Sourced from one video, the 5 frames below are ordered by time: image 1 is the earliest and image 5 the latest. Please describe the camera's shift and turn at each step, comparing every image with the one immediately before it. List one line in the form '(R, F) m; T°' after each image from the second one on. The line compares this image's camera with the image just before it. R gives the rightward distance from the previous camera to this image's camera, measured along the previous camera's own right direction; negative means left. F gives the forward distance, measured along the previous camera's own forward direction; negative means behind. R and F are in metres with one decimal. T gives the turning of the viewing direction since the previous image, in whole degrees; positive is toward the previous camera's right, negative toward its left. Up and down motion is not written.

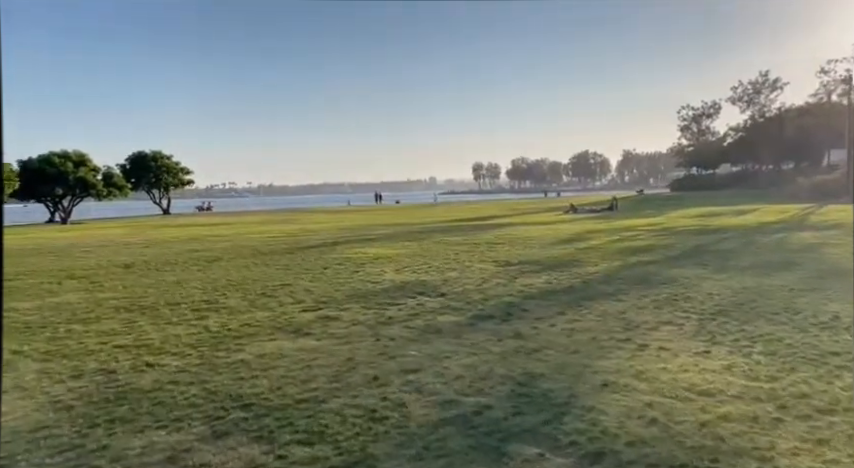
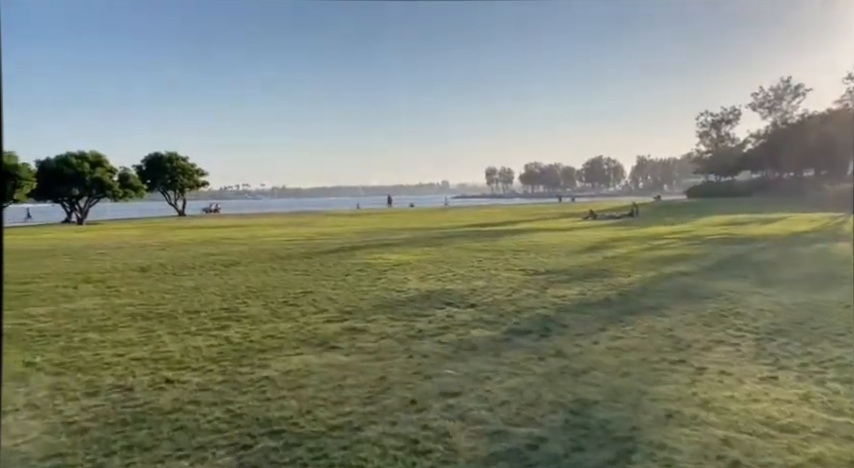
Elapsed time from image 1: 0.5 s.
(-0.2, +0.3) m; -1°
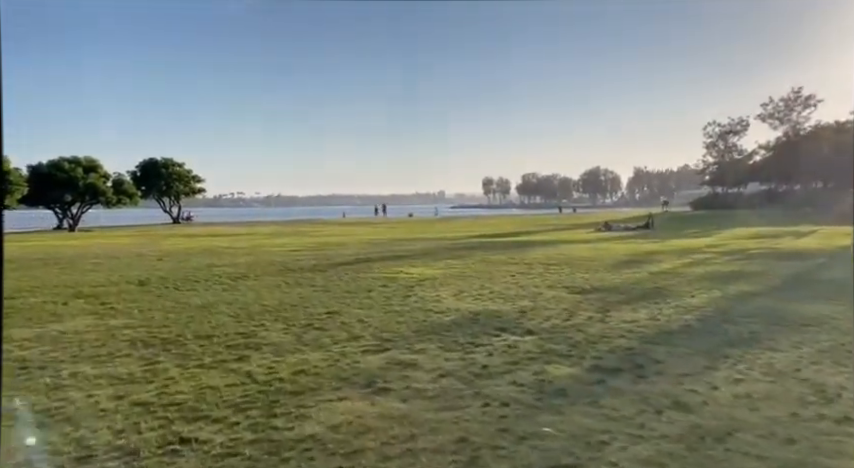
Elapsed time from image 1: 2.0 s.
(-0.5, +0.9) m; 0°
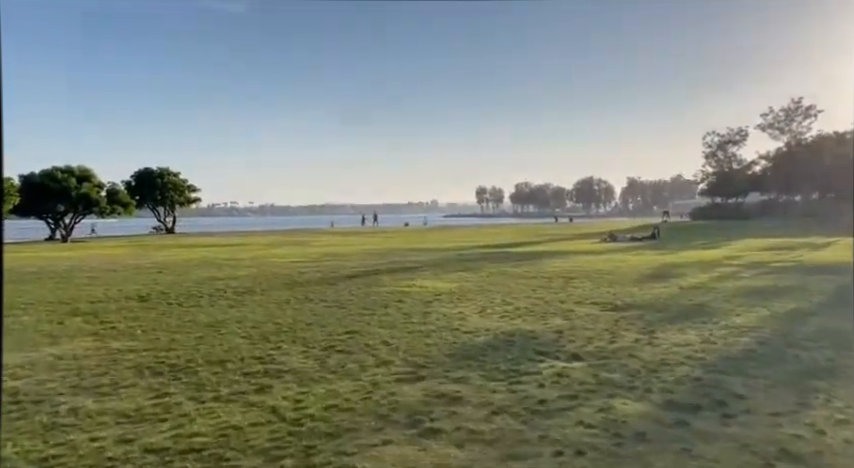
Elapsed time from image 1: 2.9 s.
(-0.4, +0.5) m; +1°
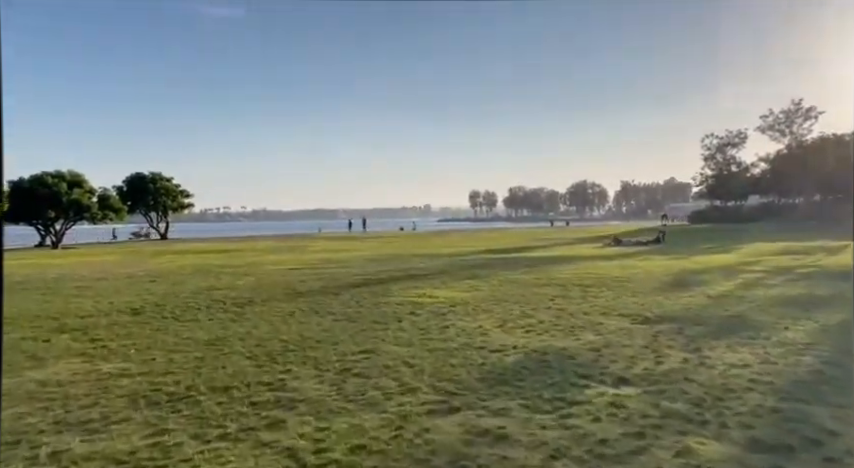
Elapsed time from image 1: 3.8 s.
(-0.3, +0.5) m; +1°
